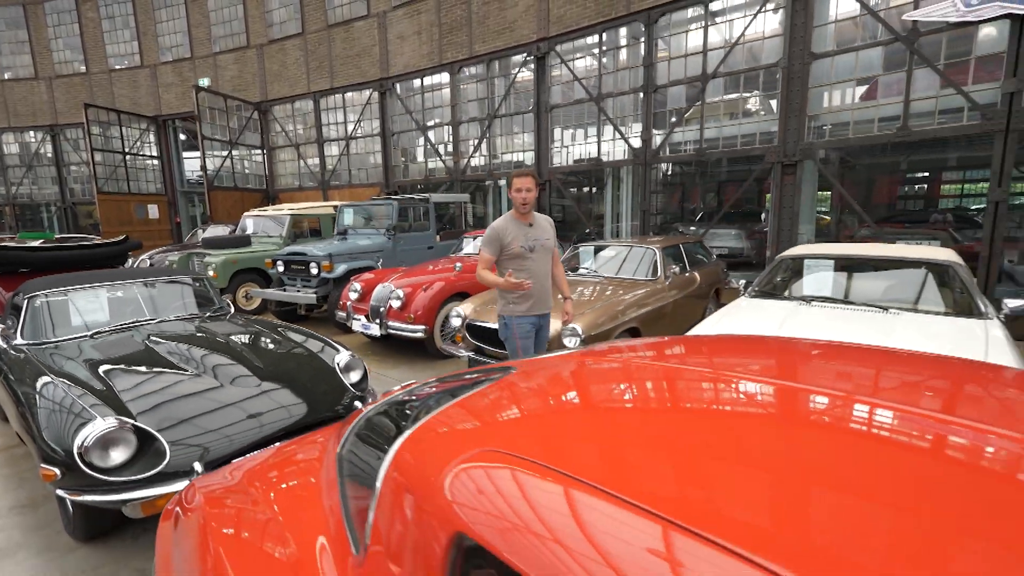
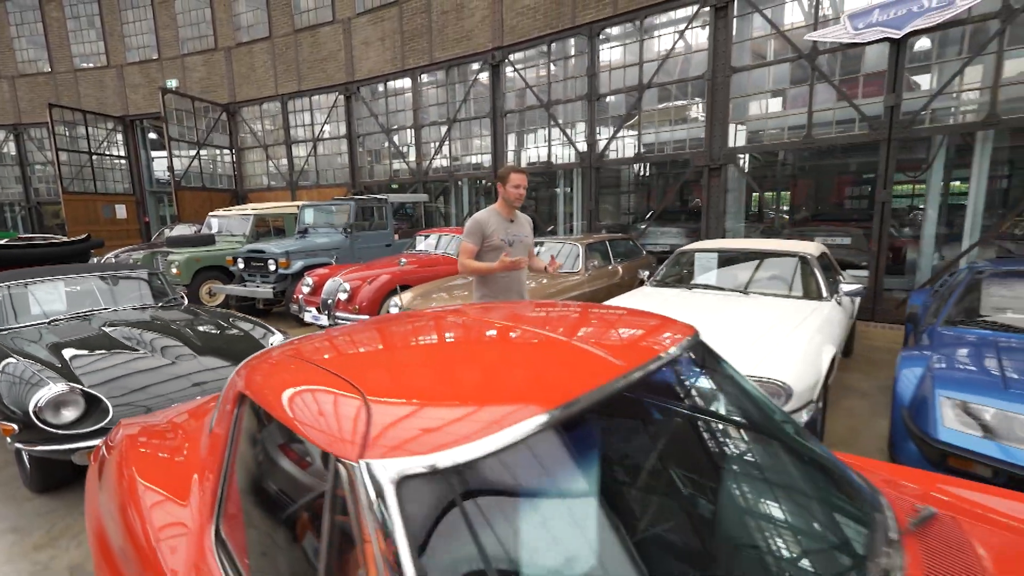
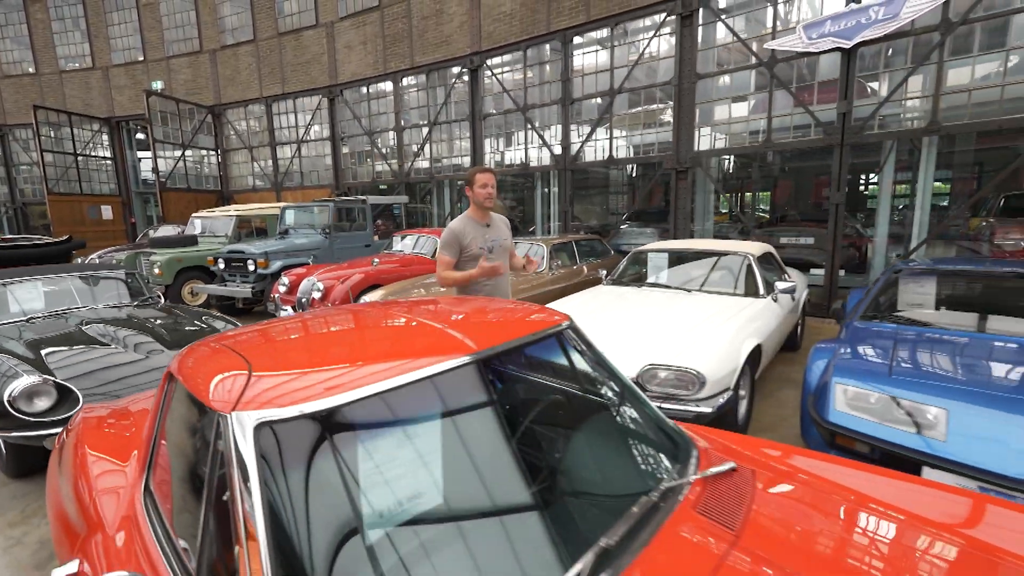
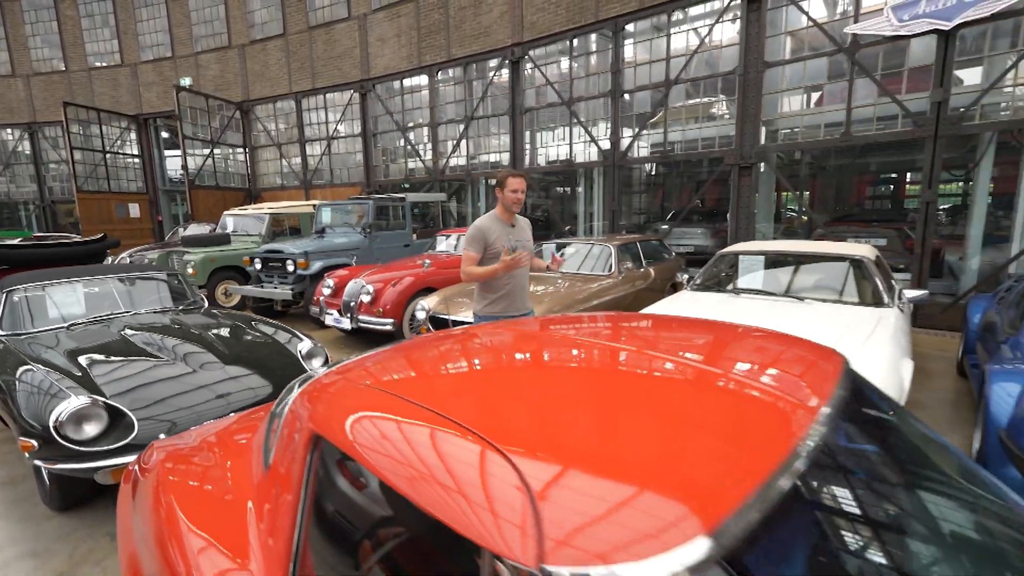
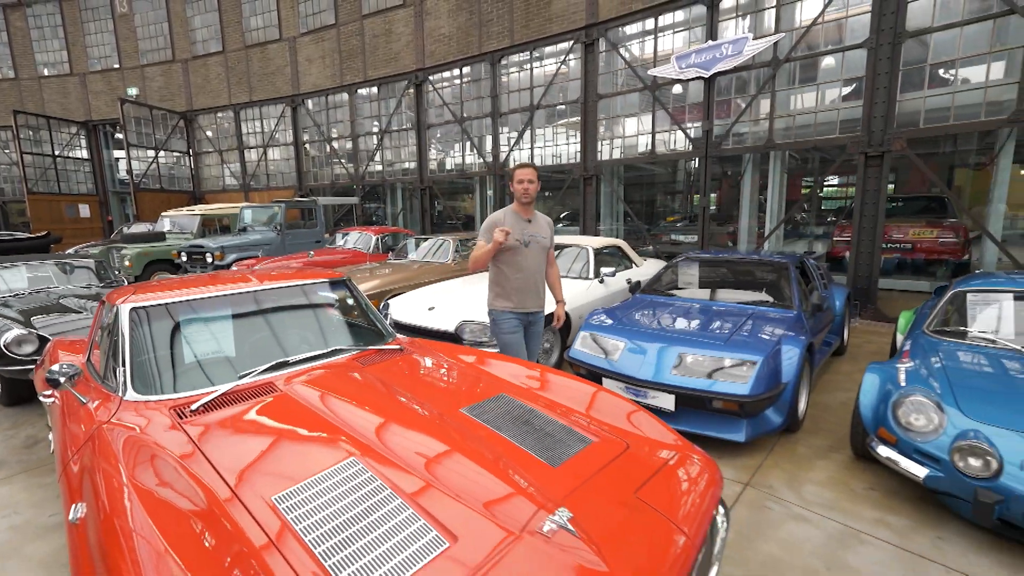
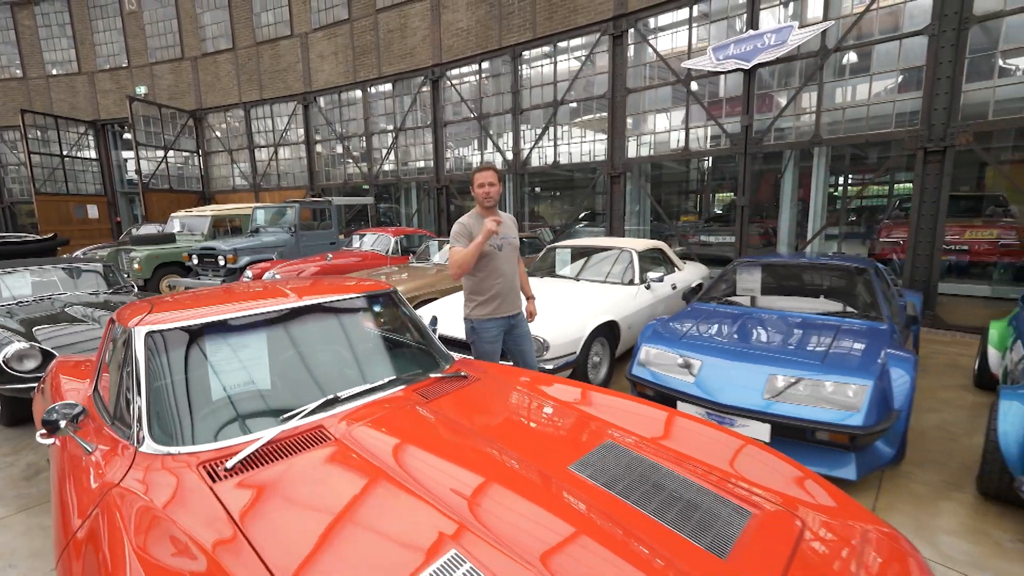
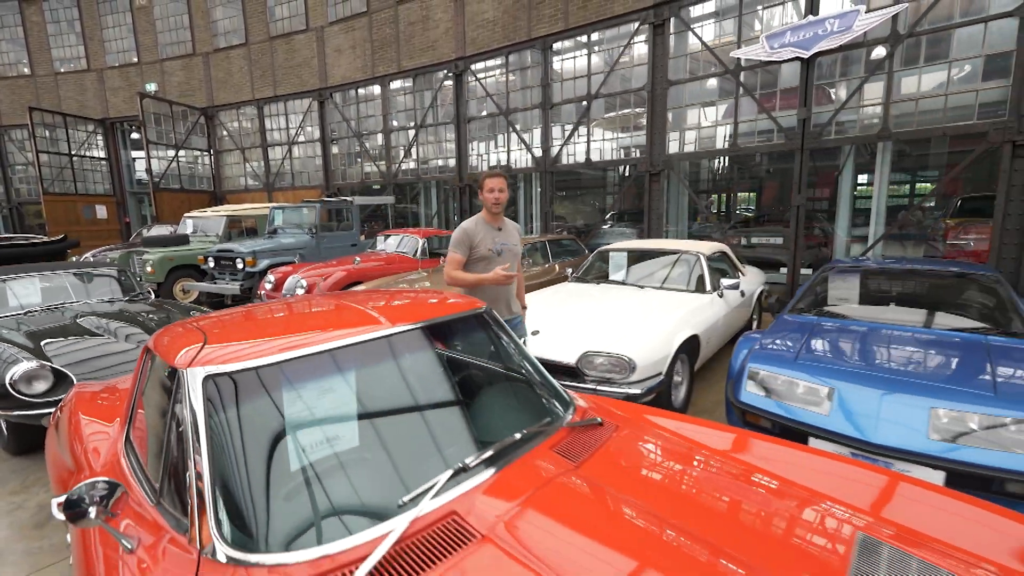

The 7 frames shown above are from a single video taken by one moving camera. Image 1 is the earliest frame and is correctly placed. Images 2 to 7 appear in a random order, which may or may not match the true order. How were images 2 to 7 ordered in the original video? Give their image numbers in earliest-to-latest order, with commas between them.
4, 2, 3, 7, 6, 5
